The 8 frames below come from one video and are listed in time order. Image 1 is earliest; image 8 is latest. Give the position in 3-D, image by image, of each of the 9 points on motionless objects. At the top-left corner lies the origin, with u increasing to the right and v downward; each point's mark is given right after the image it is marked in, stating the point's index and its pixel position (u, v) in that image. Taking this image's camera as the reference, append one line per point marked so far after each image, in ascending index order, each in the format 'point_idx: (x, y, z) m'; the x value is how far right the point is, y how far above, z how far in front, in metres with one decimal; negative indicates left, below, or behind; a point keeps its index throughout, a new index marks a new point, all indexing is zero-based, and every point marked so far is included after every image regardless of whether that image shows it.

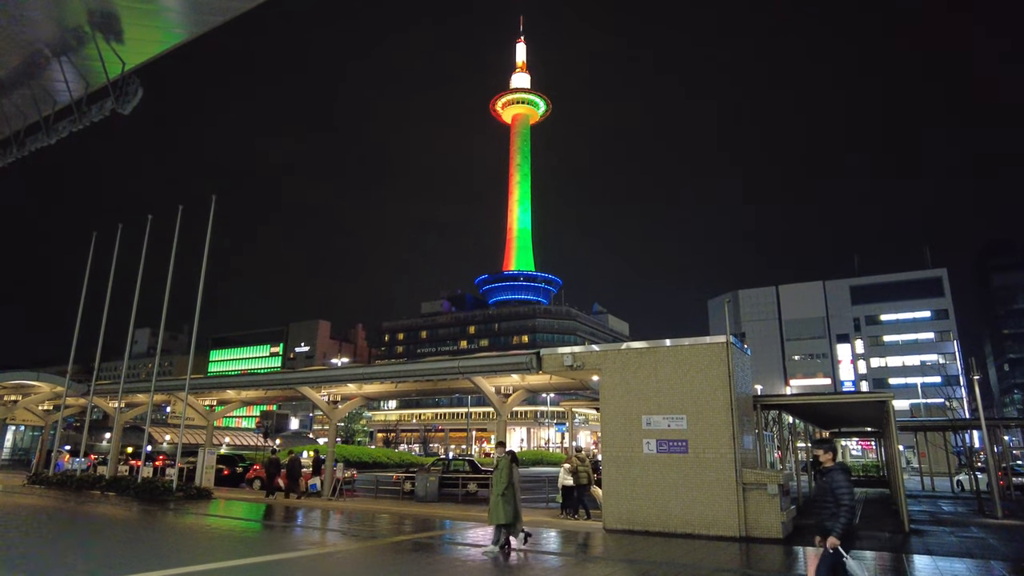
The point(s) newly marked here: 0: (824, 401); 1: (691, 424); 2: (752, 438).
0: (+8.1, -2.9, +16.8) m
1: (+3.6, -2.8, +13.3) m
2: (+5.2, -3.2, +13.9) m
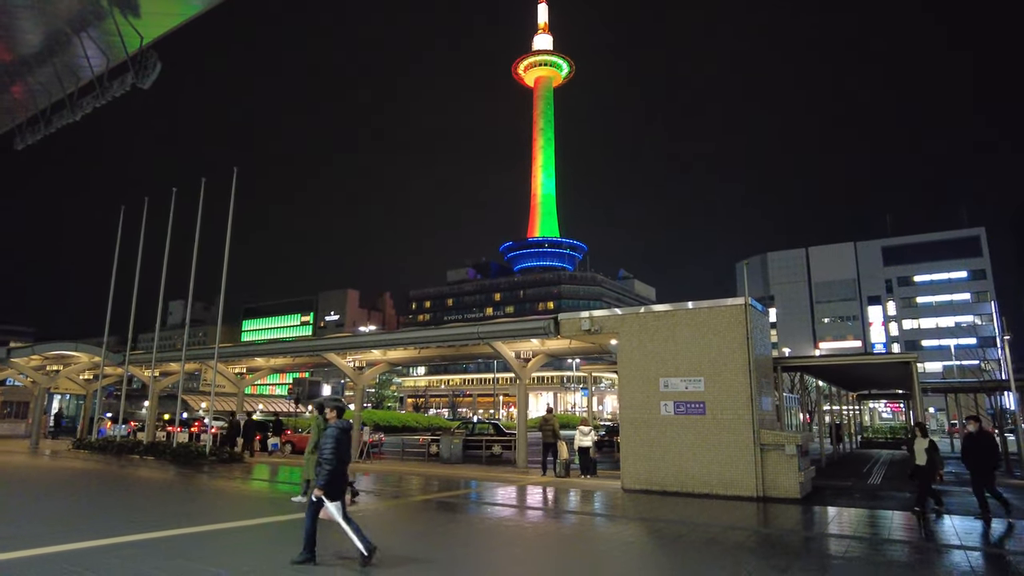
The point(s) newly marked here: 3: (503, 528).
0: (+8.6, -1.9, +16.6) m
1: (+4.0, -2.0, +13.3) m
2: (+5.6, -2.4, +13.8) m
3: (-0.1, -4.7, +12.5) m
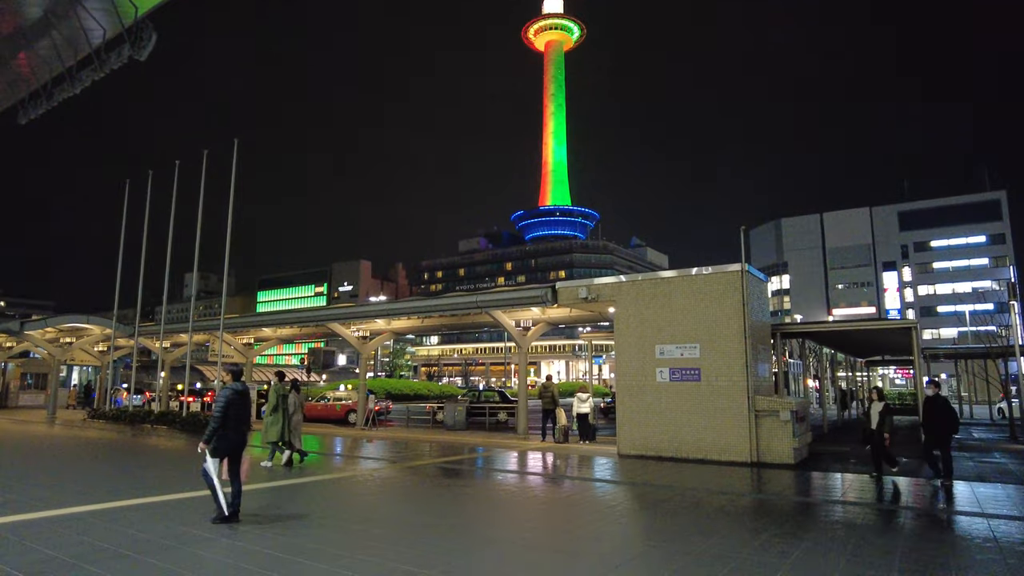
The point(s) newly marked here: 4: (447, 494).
0: (+8.6, -1.0, +16.5) m
1: (+3.9, -1.3, +13.3) m
2: (+5.5, -1.6, +13.8) m
3: (-0.2, -4.1, +12.7) m
4: (-1.2, -3.9, +12.3) m
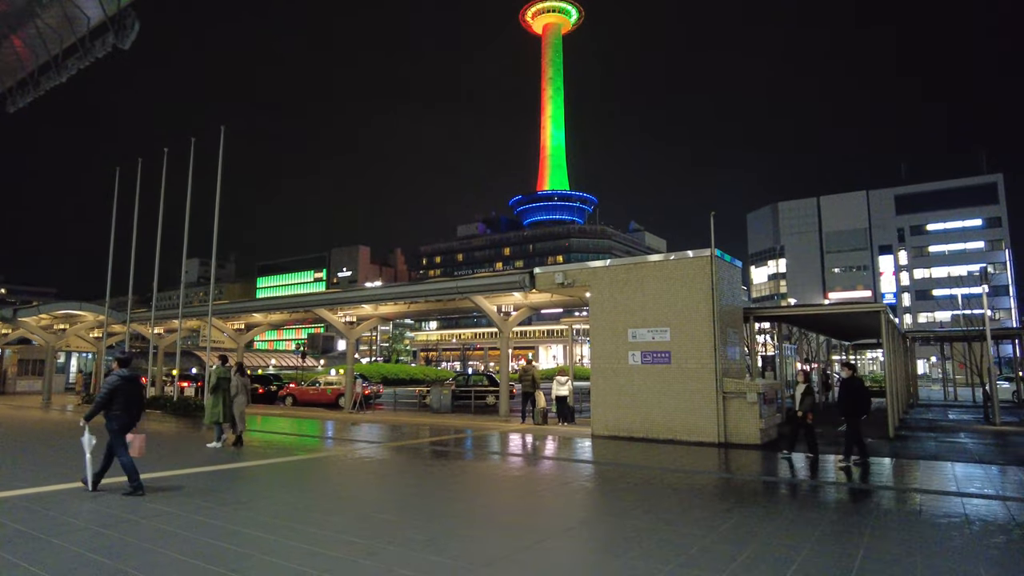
0: (+8.1, -0.6, +16.8) m
1: (+3.4, -1.0, +13.6) m
2: (+5.0, -1.3, +14.2) m
3: (-0.7, -3.8, +13.1) m
4: (-1.7, -3.6, +12.7) m
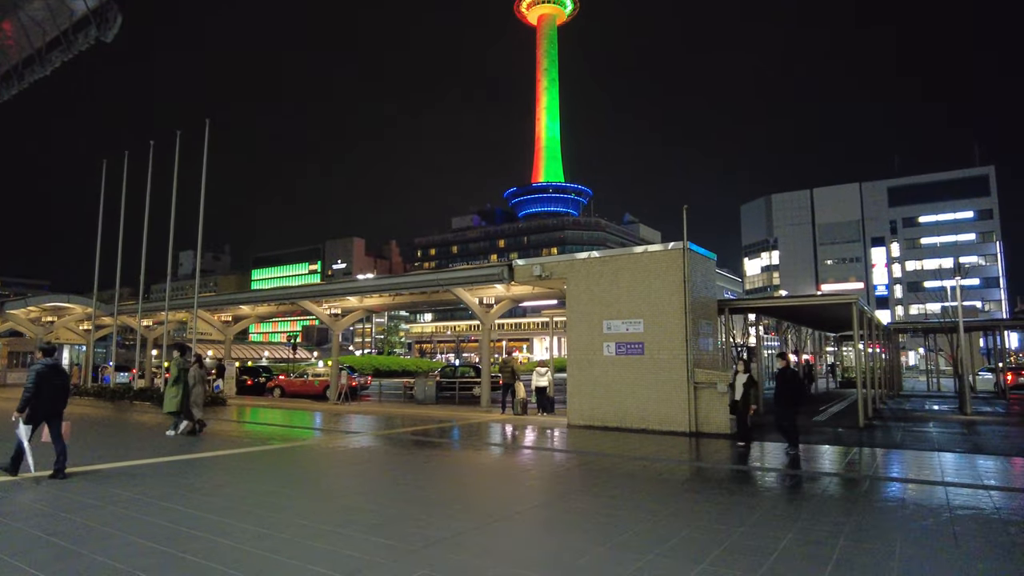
0: (+7.5, -0.4, +17.1) m
1: (+2.9, -0.8, +13.9) m
2: (+4.5, -1.1, +14.4) m
3: (-1.2, -3.6, +13.4) m
4: (-2.2, -3.5, +12.9) m
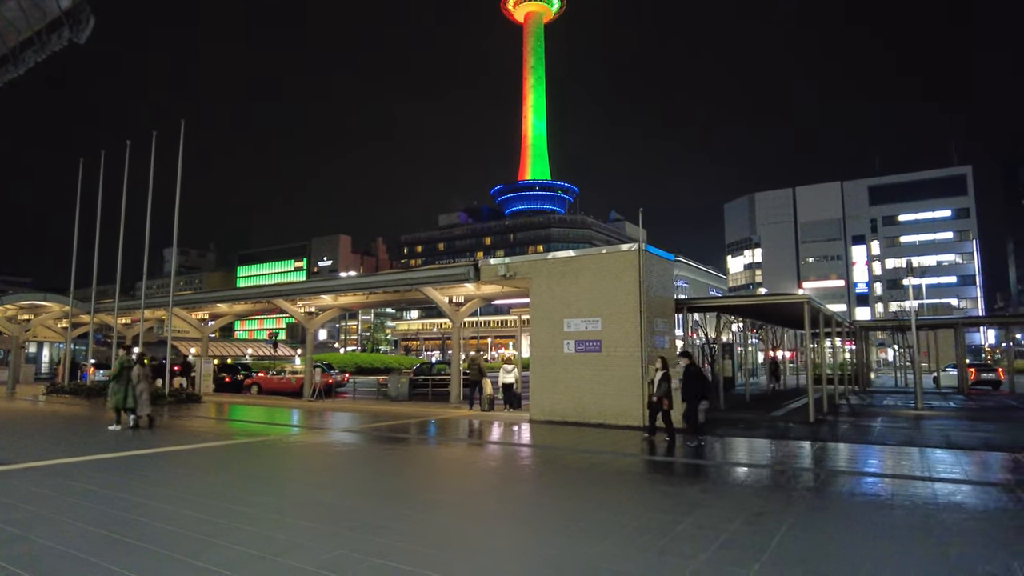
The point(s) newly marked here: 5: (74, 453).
0: (+6.7, -0.4, +17.7) m
1: (+2.1, -0.8, +14.4) m
2: (+3.6, -1.1, +14.9) m
3: (-2.1, -3.6, +13.8) m
4: (-3.0, -3.5, +13.3) m
5: (-7.9, -3.0, +11.7) m
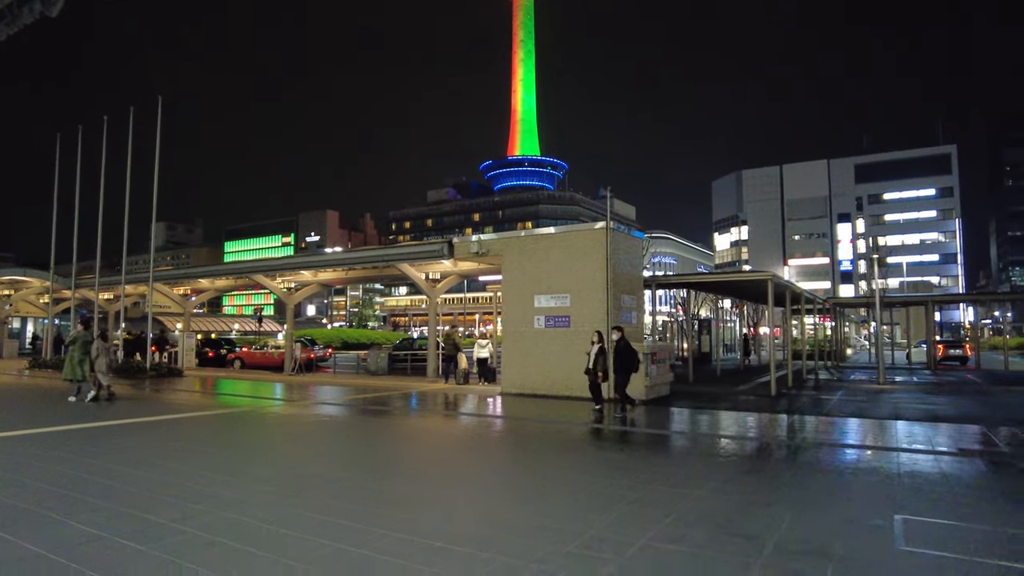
0: (+5.9, +0.2, +18.1) m
1: (+1.4, -0.3, +14.7) m
2: (+2.9, -0.6, +15.3) m
3: (-2.7, -3.1, +14.2) m
4: (-3.7, -3.0, +13.7) m
5: (-8.6, -2.5, +12.0) m
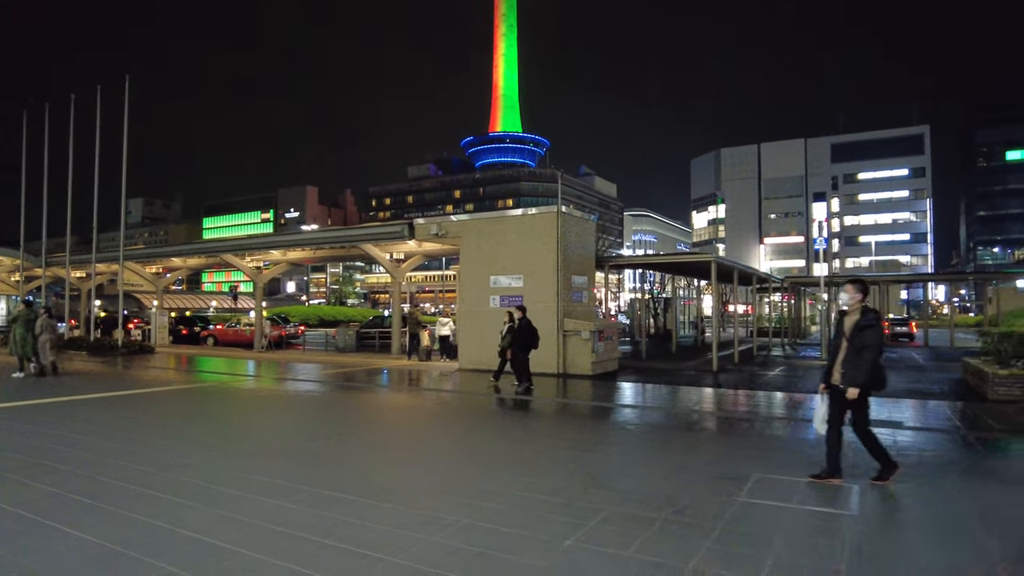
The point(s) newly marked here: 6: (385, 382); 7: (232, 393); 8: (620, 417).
0: (+4.8, +0.8, +18.9) m
1: (+0.3, +0.2, +15.4) m
2: (+1.9, -0.1, +16.1) m
3: (-3.8, -2.7, +14.9) m
4: (-4.7, -2.5, +14.4) m
5: (-9.6, -2.1, +12.5) m
6: (-3.7, -2.6, +18.0) m
7: (-6.5, -2.4, +14.6) m
8: (+1.7, -2.2, +11.0) m
